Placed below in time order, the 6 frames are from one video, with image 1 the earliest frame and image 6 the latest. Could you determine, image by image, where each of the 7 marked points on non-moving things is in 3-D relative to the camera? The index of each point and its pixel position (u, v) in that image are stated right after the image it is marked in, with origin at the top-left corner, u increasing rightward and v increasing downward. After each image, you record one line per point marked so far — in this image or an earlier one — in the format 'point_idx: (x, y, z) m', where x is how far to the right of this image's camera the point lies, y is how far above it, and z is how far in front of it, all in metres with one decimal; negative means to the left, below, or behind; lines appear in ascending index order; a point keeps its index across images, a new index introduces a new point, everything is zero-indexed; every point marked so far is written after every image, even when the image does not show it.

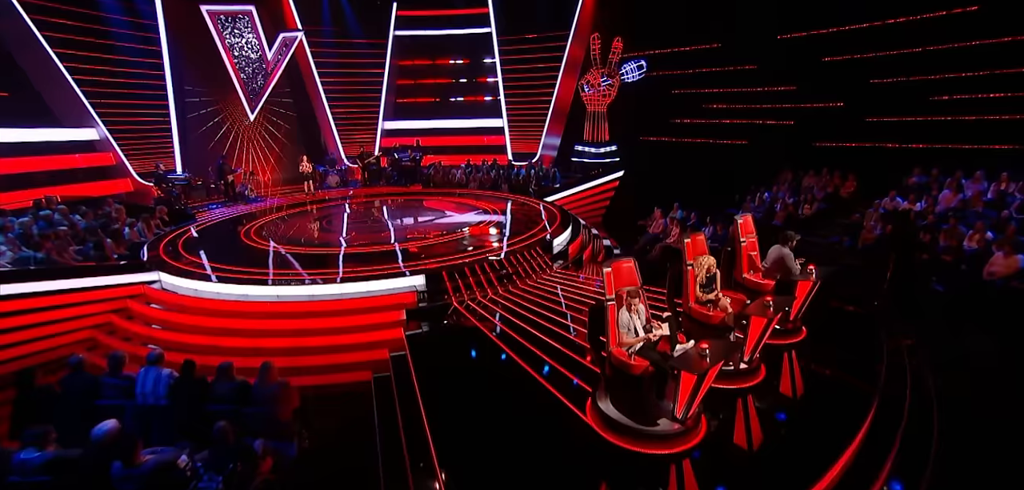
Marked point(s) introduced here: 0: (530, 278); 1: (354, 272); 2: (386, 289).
0: (+0.3, -0.5, +5.9) m
1: (-1.8, -0.3, +5.4) m
2: (-1.4, -0.5, +5.2) m
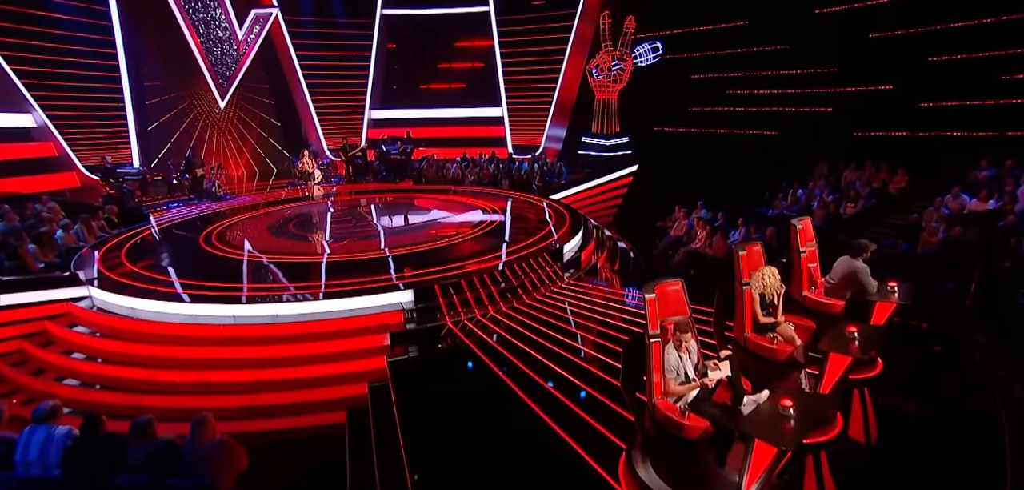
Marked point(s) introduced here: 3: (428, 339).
0: (+0.4, -0.6, +5.0) m
1: (-1.8, -0.4, +4.6) m
2: (-1.4, -0.6, +4.4) m
3: (-0.8, -0.9, +4.3) m
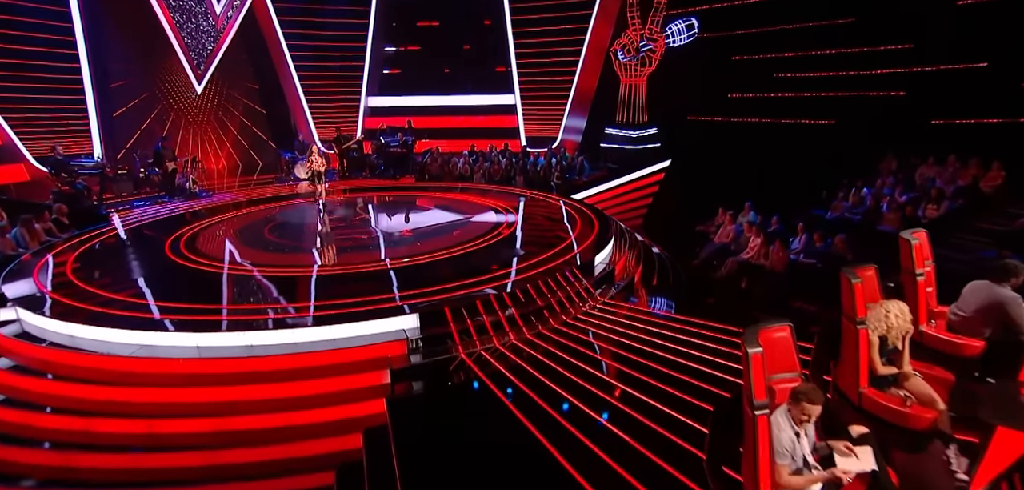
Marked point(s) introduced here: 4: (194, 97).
0: (+0.5, -0.7, +4.2) m
1: (-1.6, -0.5, +3.7) m
2: (-1.2, -0.7, +3.5) m
3: (-0.6, -1.0, +3.4) m
4: (-6.7, +3.1, +9.1) m
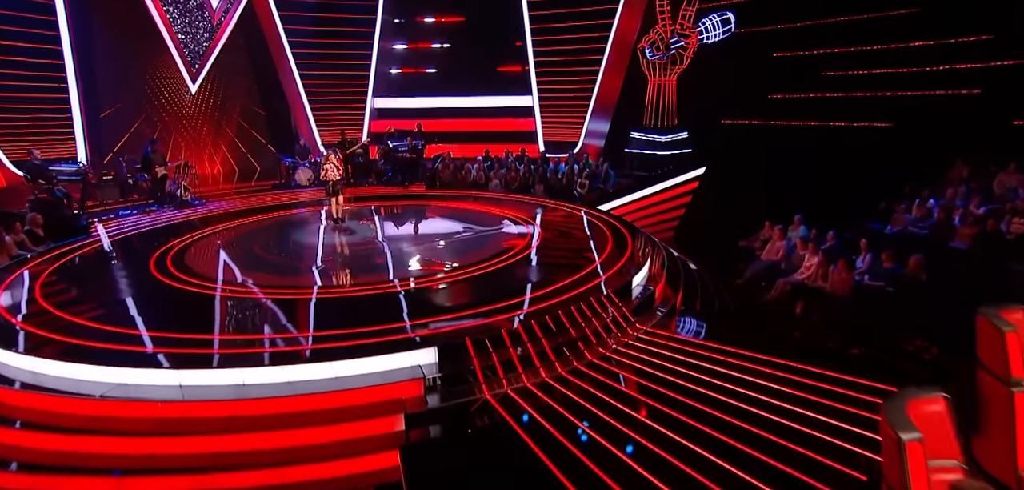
0: (+0.8, -0.8, +3.6) m
1: (-1.4, -0.7, +3.2) m
2: (-1.0, -0.9, +3.0) m
3: (-0.4, -1.2, +2.8) m
4: (-6.4, +2.9, +8.6) m
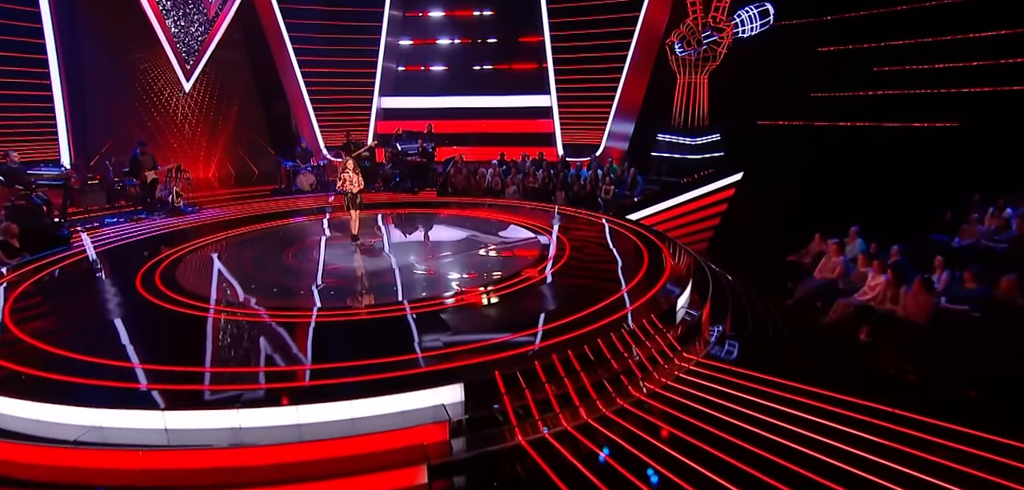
0: (+1.0, -1.0, +3.1) m
1: (-1.2, -0.8, +2.7) m
2: (-0.8, -1.0, +2.5) m
3: (-0.2, -1.3, +2.3) m
4: (-6.2, +2.8, +8.3) m
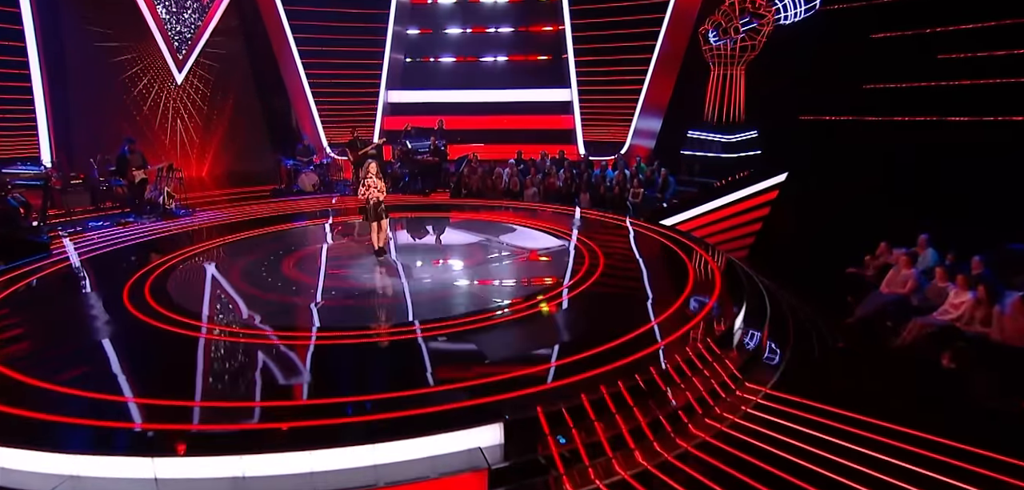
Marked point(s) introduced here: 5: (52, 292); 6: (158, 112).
0: (+1.2, -1.0, +2.6) m
1: (-1.0, -0.9, +2.2) m
2: (-0.6, -1.1, +2.0) m
3: (0.0, -1.4, +1.9) m
4: (-5.9, +2.7, +7.9) m
5: (-3.9, -0.4, +3.6) m
6: (-6.0, +2.2, +7.7) m
